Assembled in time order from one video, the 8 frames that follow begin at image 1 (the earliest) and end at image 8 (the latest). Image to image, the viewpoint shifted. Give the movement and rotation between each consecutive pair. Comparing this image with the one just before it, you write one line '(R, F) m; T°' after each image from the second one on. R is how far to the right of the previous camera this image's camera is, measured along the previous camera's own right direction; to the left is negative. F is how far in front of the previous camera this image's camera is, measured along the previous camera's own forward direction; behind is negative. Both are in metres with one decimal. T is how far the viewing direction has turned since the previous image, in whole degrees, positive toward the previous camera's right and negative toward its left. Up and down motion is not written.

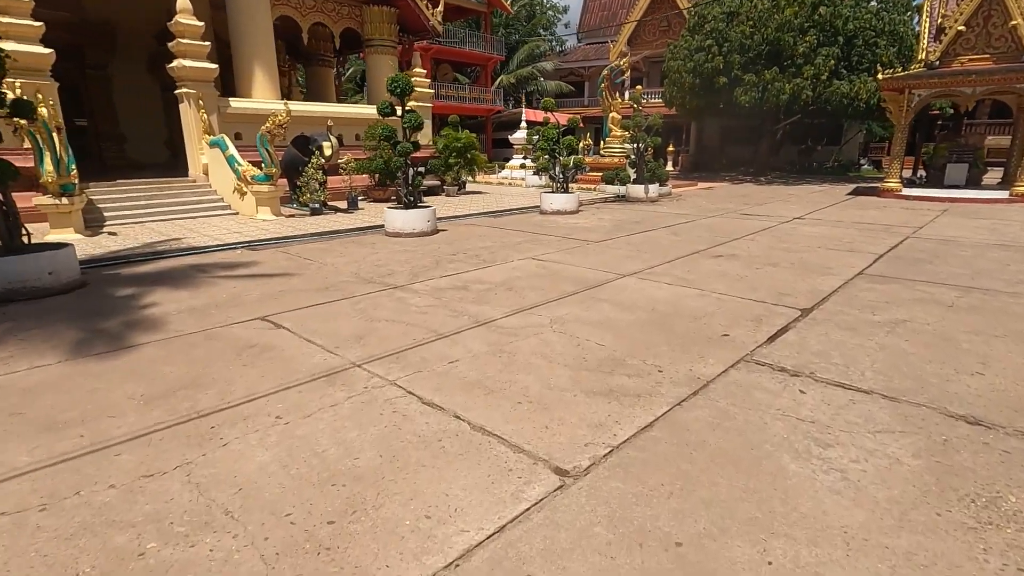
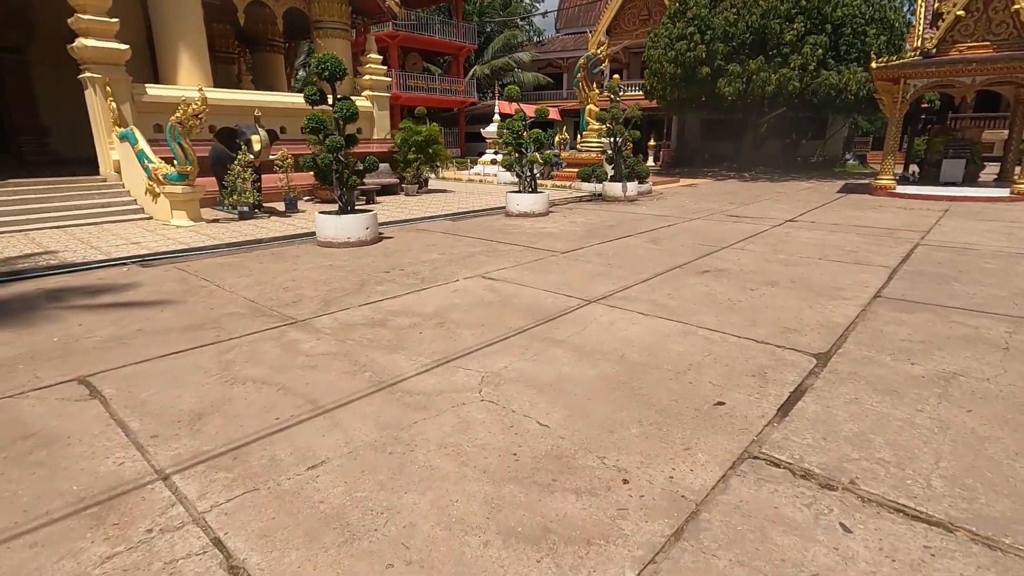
(+0.4, +1.2) m; +2°
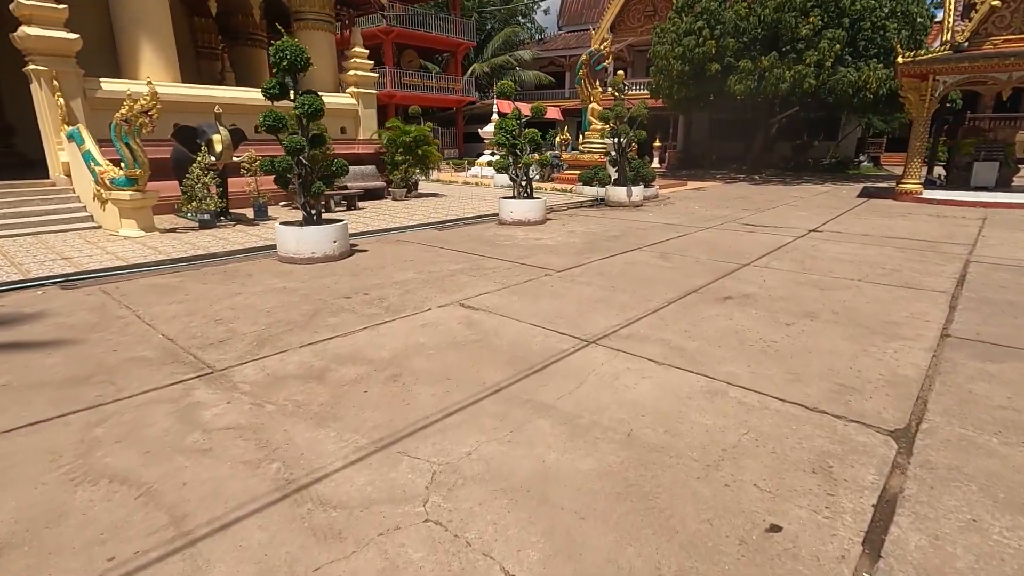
(+0.2, +0.9) m; 0°
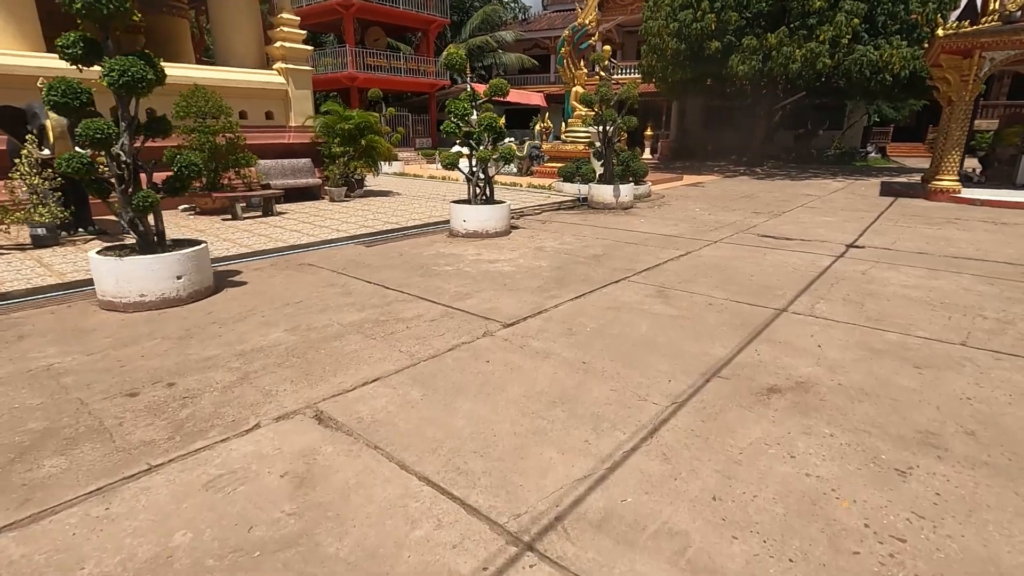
(+0.5, +2.0) m; +1°
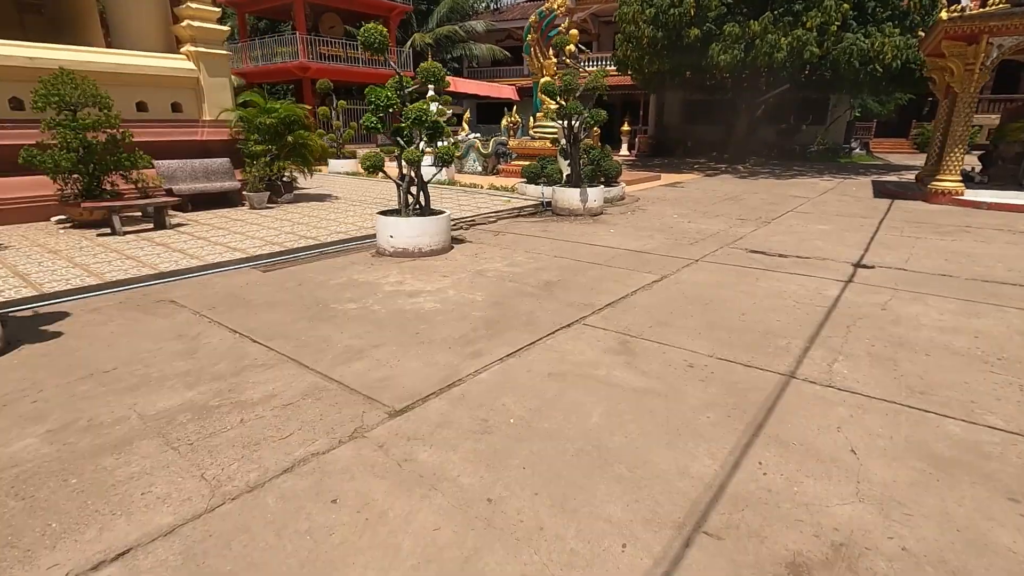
(+0.5, +1.3) m; +2°
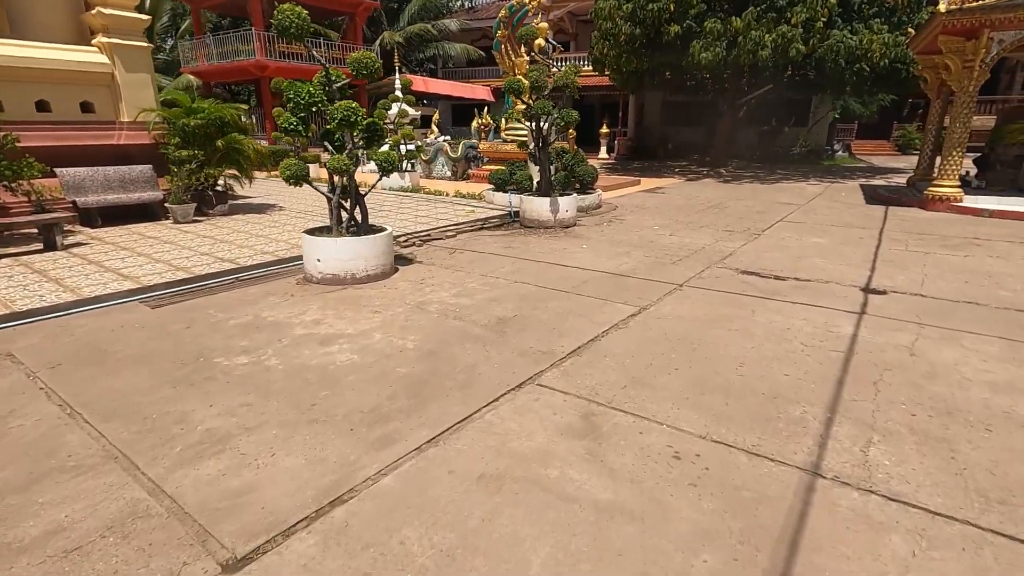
(+0.3, +0.9) m; +2°
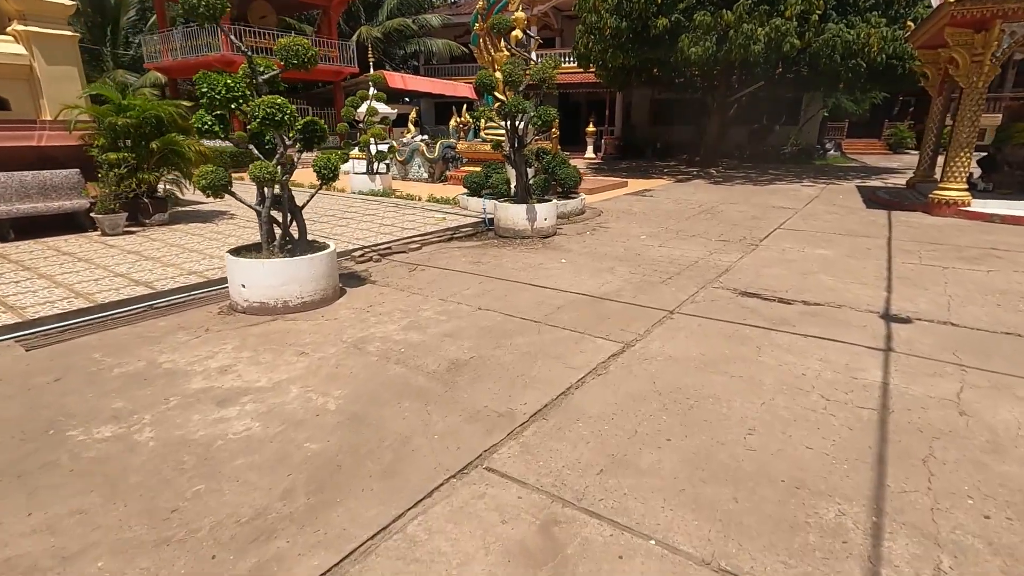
(+0.2, +0.7) m; +1°
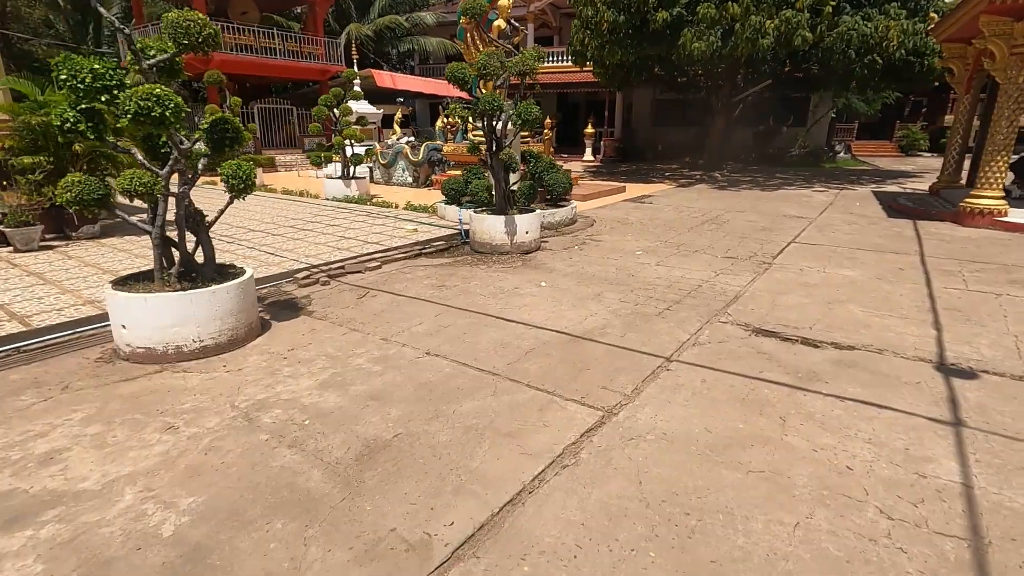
(+0.3, +0.9) m; 0°
